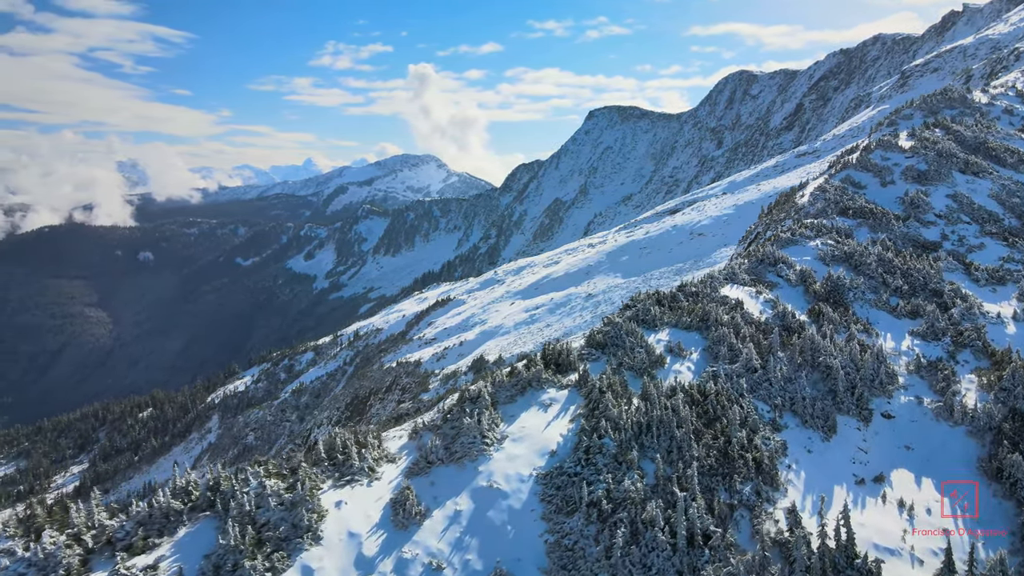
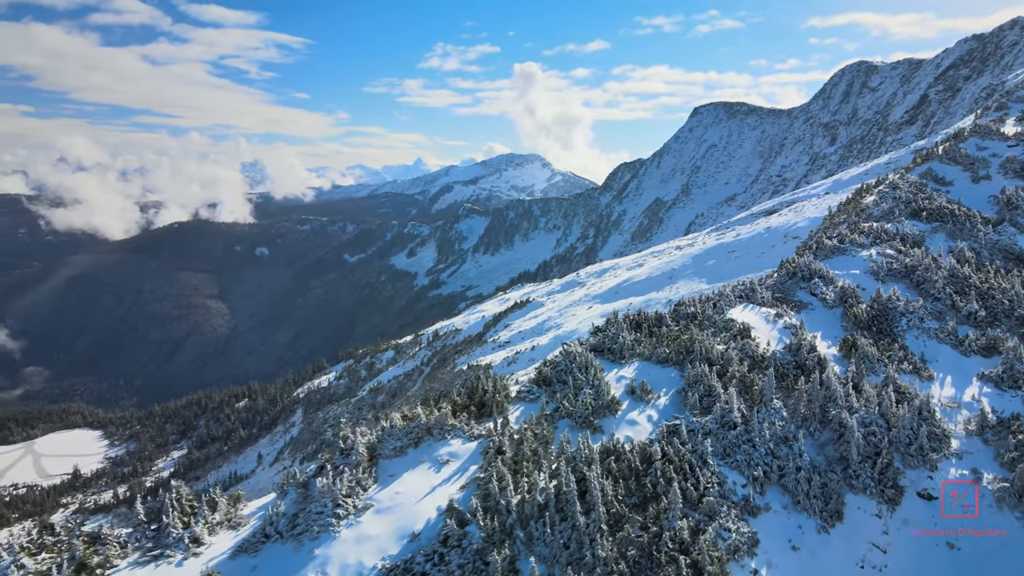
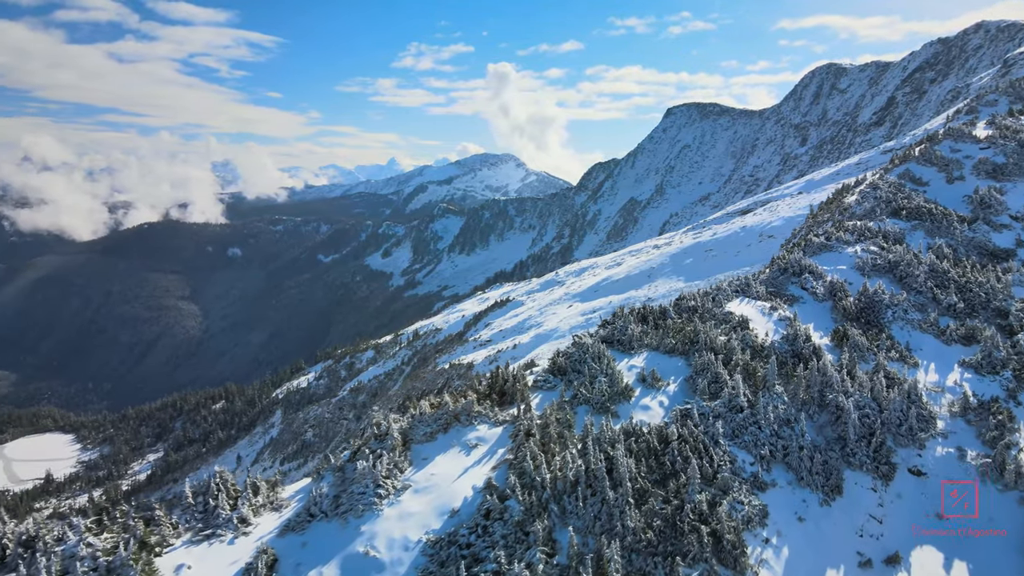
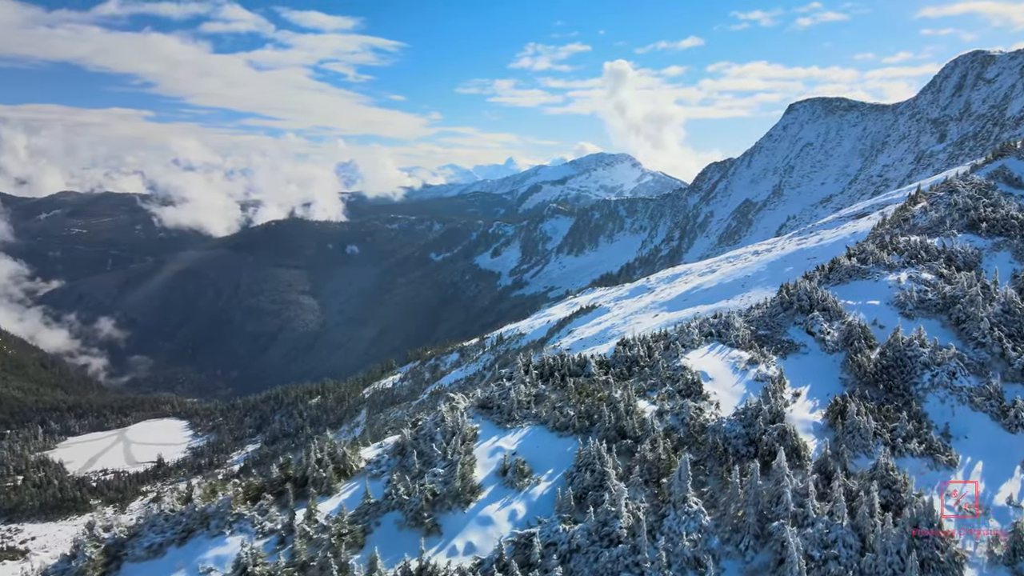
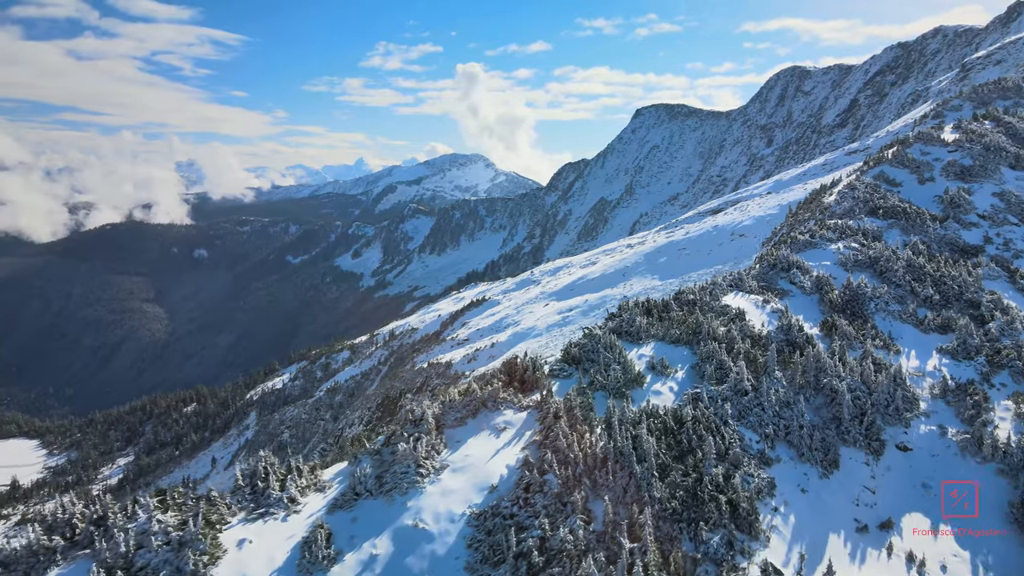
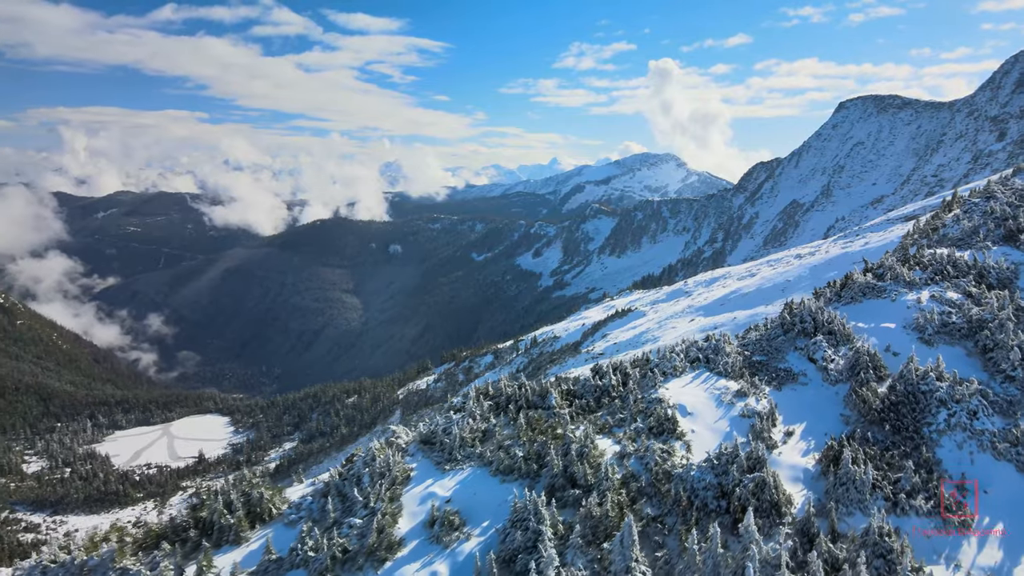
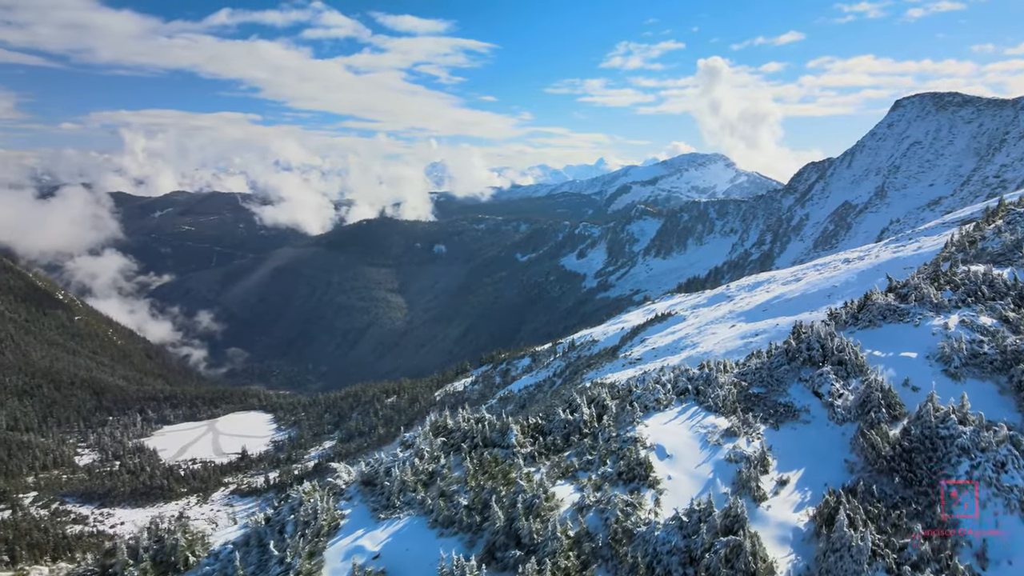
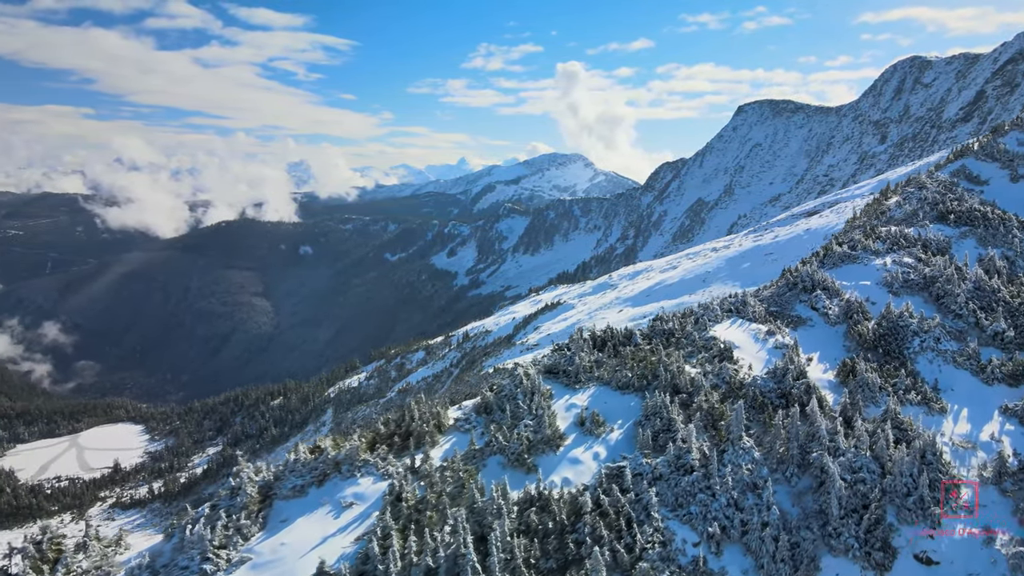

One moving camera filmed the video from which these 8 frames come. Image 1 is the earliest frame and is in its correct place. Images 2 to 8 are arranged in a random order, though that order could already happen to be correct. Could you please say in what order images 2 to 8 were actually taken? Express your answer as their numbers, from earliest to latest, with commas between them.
5, 3, 2, 8, 4, 6, 7
